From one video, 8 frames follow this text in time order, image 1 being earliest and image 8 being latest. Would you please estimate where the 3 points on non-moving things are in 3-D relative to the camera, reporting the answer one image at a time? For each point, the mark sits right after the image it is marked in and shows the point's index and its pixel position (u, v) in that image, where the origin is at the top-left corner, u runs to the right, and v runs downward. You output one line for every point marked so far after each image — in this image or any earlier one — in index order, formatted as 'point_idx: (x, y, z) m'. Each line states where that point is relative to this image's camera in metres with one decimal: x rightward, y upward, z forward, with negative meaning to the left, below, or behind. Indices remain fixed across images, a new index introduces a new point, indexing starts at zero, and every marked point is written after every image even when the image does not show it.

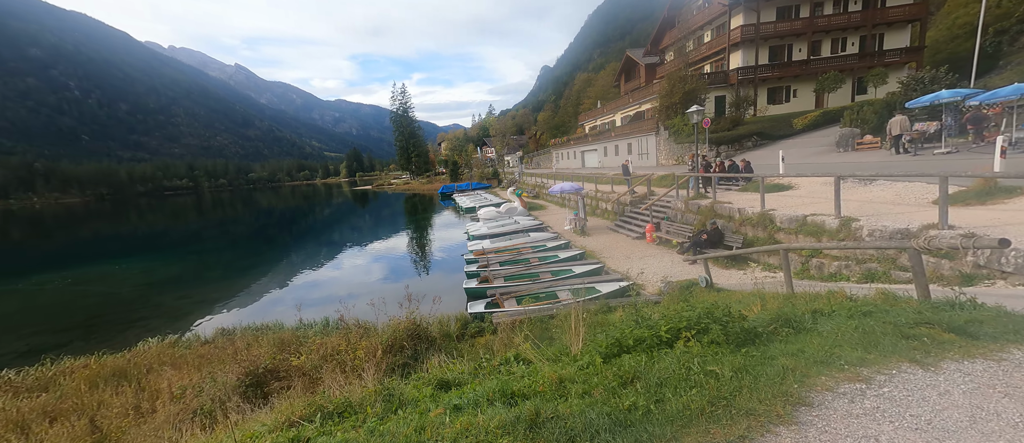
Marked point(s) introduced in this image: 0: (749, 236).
0: (+5.6, -0.3, +9.6) m
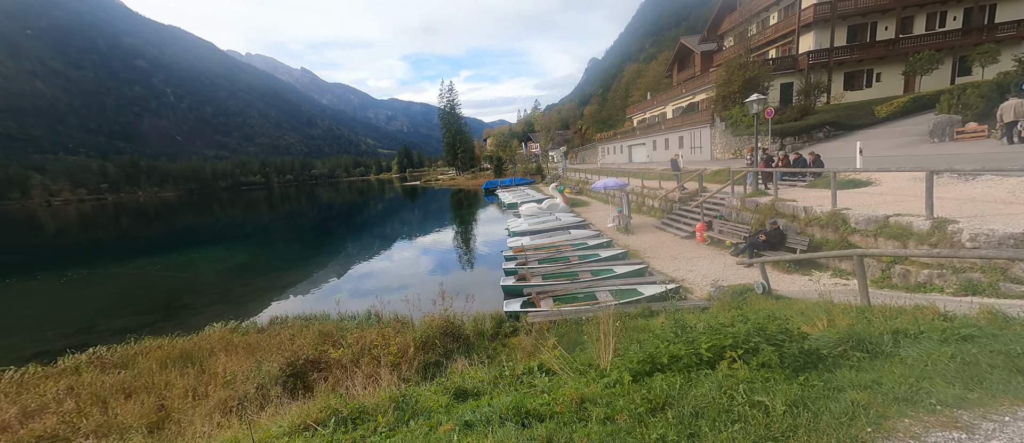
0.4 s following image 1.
0: (+6.4, -0.3, +8.7) m
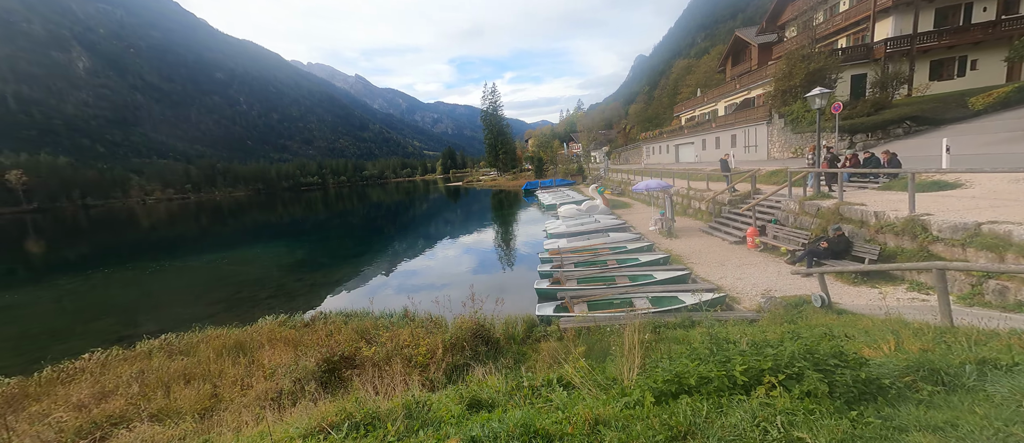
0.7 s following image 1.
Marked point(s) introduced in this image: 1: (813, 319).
0: (+7.1, -0.4, +7.8) m
1: (+4.4, -1.4, +6.1) m
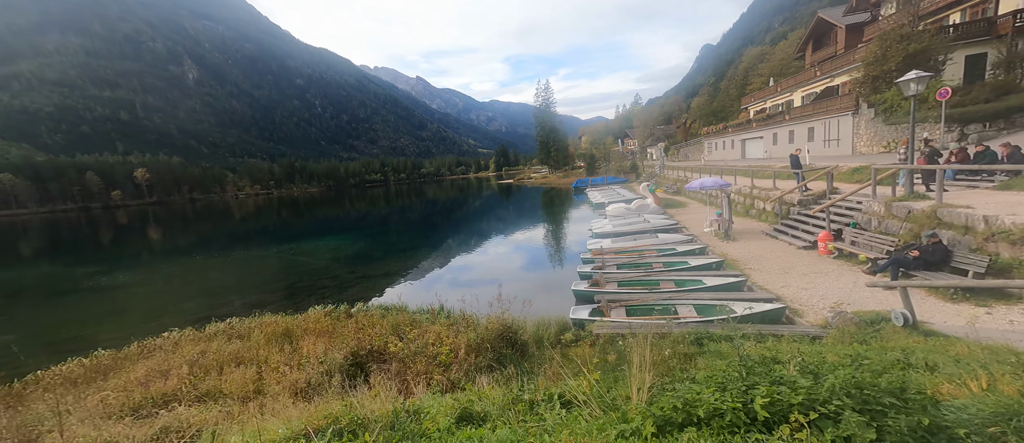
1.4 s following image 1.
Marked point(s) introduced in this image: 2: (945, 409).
0: (+7.6, -0.5, +6.6) m
1: (+4.7, -1.5, +5.2) m
2: (+2.7, -1.1, +2.6) m
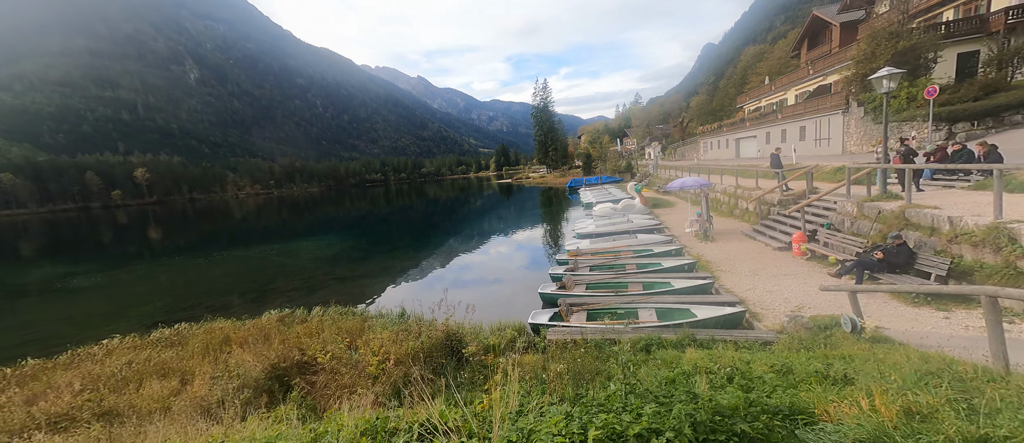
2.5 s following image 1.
0: (+6.8, -0.6, +6.4) m
1: (+3.9, -1.5, +5.0) m
2: (+1.9, -1.1, +2.4) m
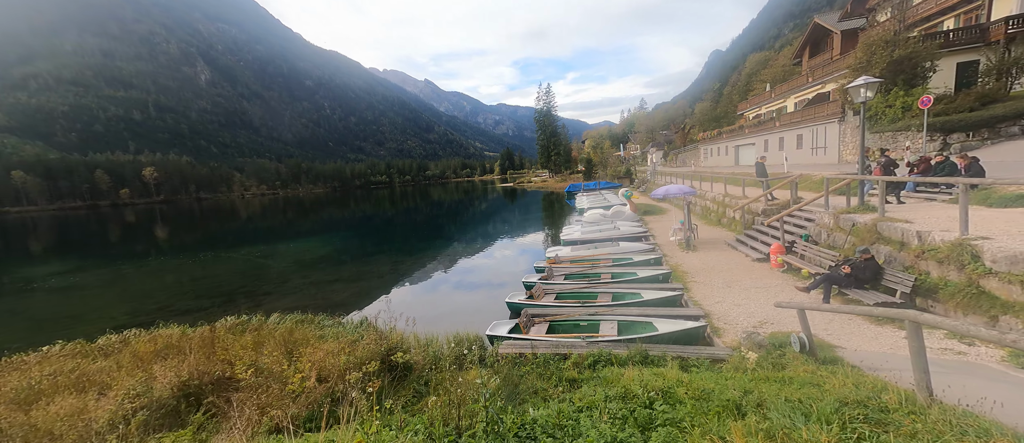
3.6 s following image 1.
0: (+6.0, -0.8, +6.1) m
1: (+3.1, -1.7, +4.8) m
2: (+1.1, -1.3, +2.2) m
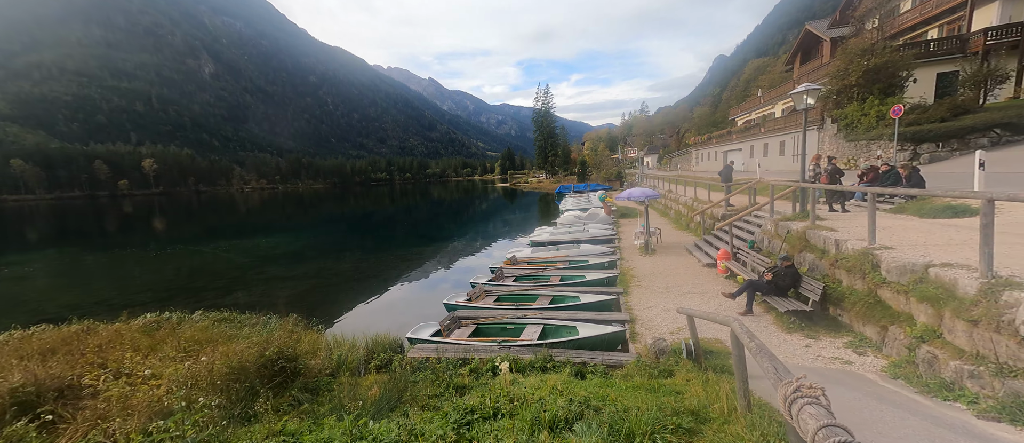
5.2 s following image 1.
0: (+4.7, -0.9, +6.1) m
1: (+1.8, -1.7, +4.8) m
2: (-0.2, -1.3, +2.2) m
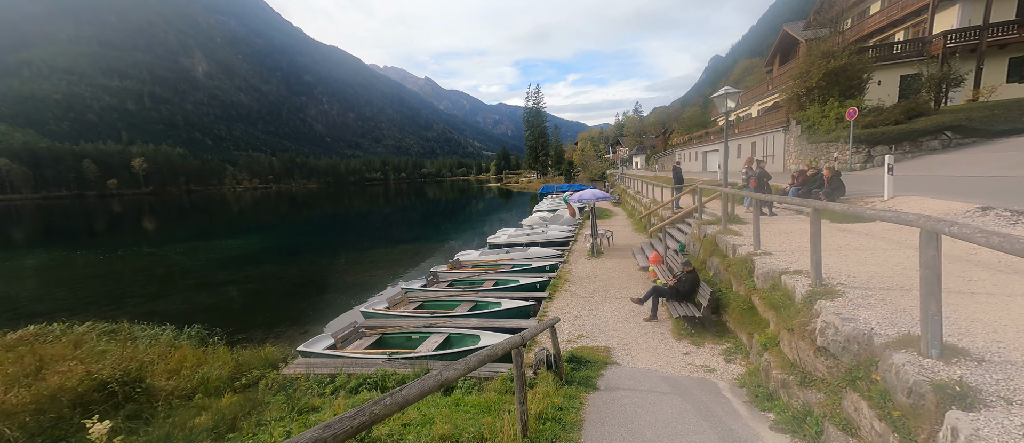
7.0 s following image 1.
0: (+3.1, -1.0, +6.1) m
1: (+0.2, -1.8, +4.7) m
2: (-1.8, -1.3, +2.1) m
